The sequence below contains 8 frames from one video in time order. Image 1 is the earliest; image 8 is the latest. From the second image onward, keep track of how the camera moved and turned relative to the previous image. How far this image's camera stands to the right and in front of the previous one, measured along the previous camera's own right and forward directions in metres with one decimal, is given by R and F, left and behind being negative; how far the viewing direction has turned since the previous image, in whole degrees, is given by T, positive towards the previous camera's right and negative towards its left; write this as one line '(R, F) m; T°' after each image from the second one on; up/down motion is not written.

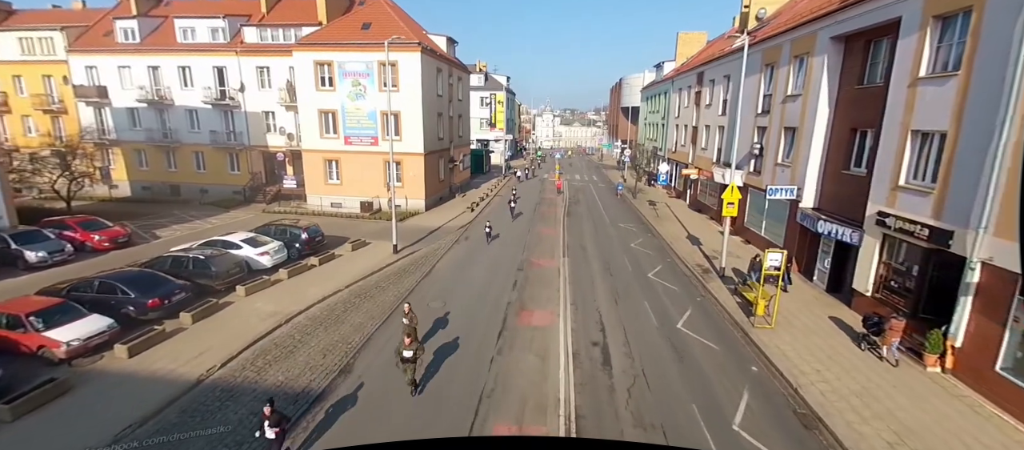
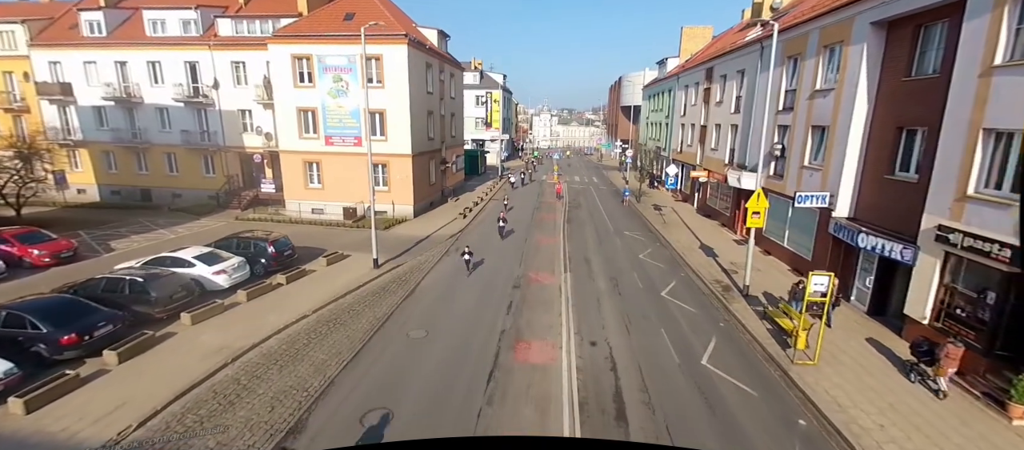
(+0.1, +2.1) m; 0°
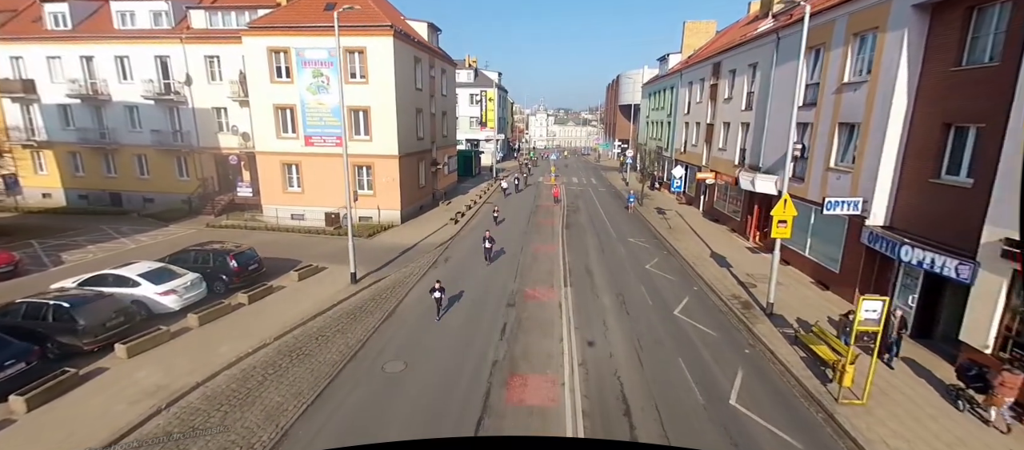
(+0.1, +1.8) m; 0°
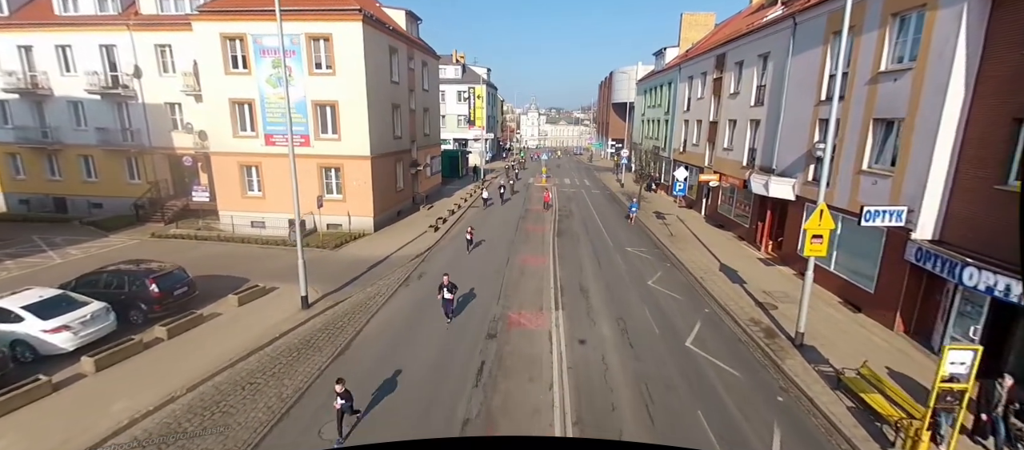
(+0.4, +2.3) m; +1°
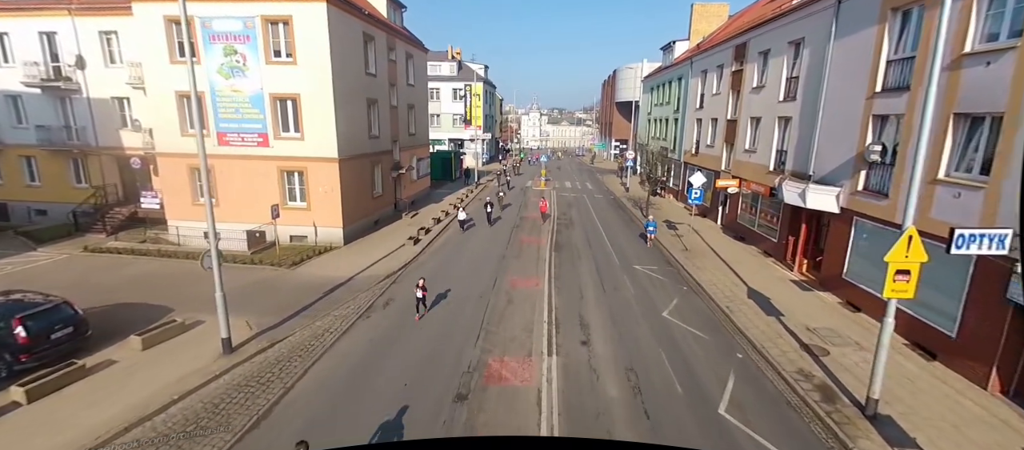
(+0.5, +2.8) m; 0°
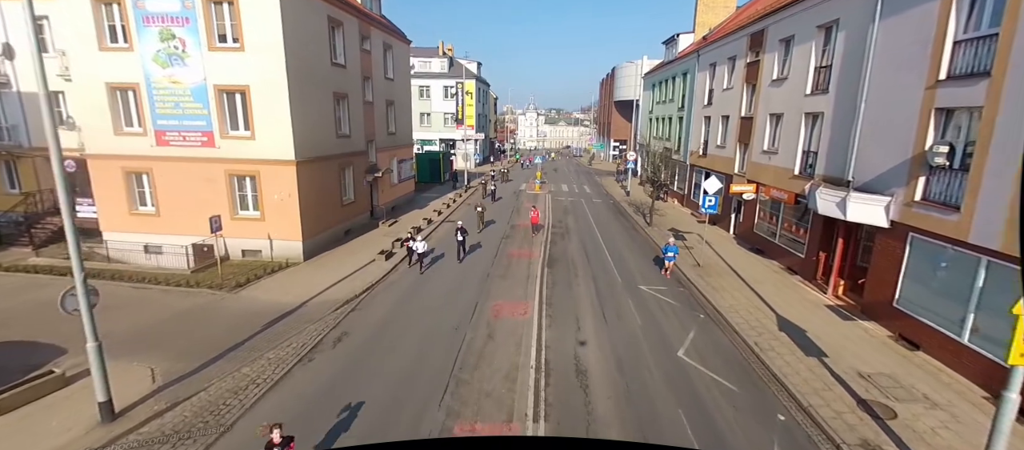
(+0.5, +2.4) m; 0°
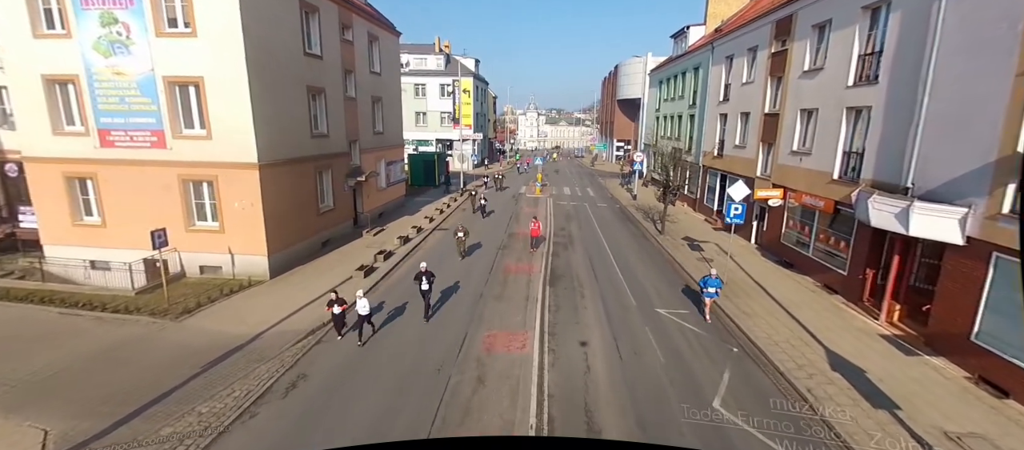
(+0.1, +2.0) m; 0°
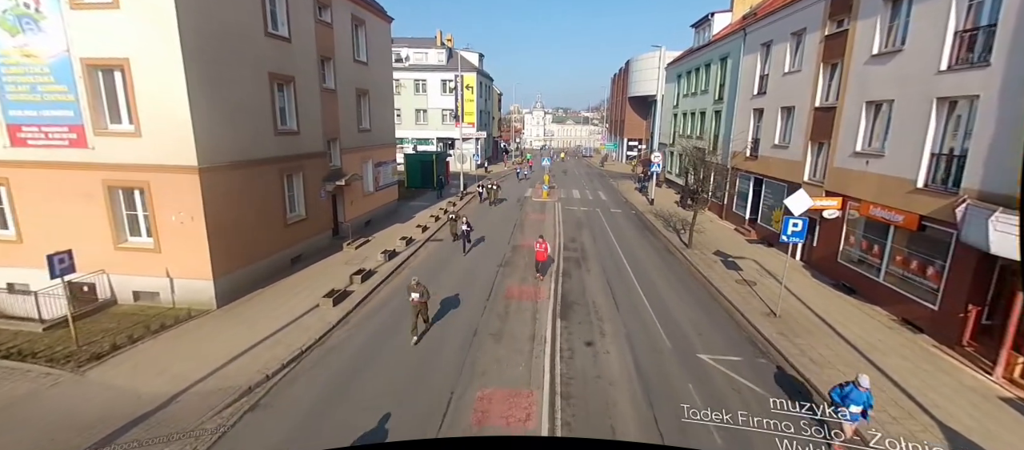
(+0.1, +2.6) m; -1°
